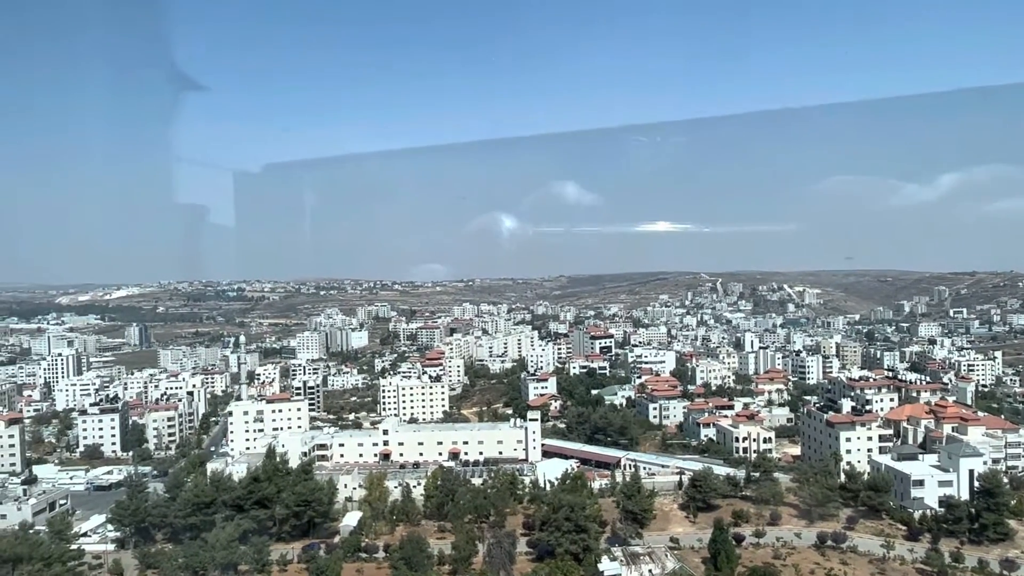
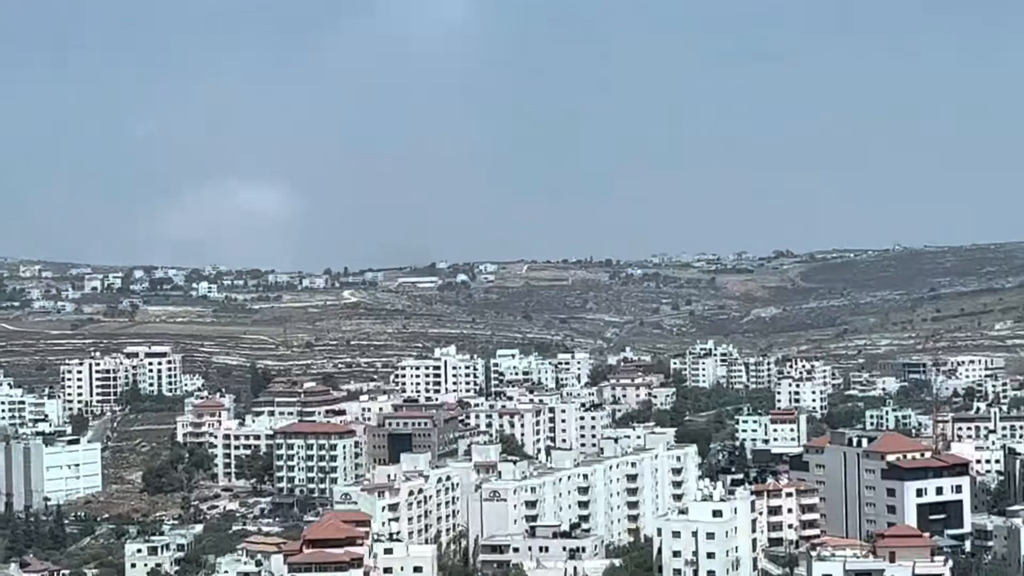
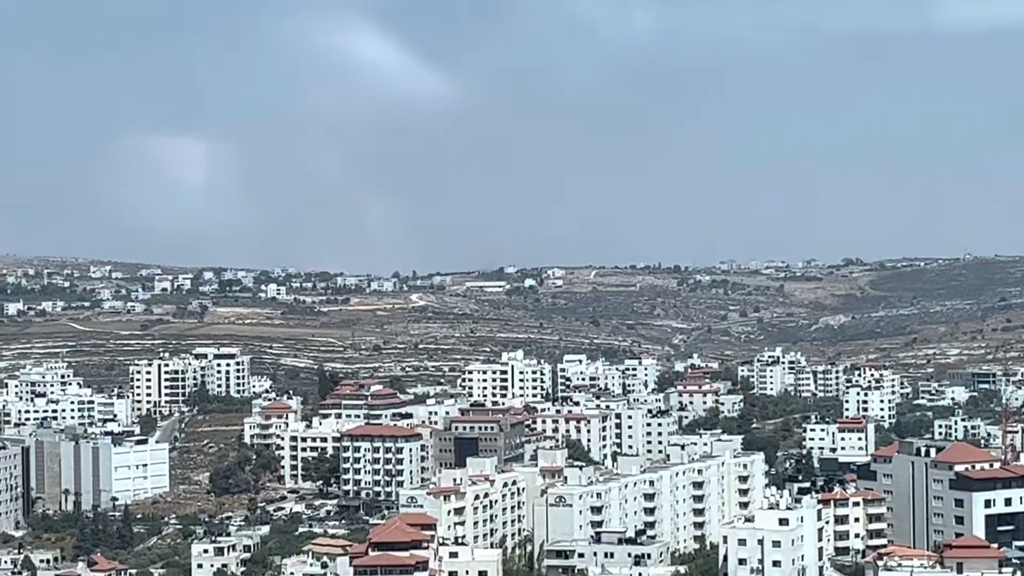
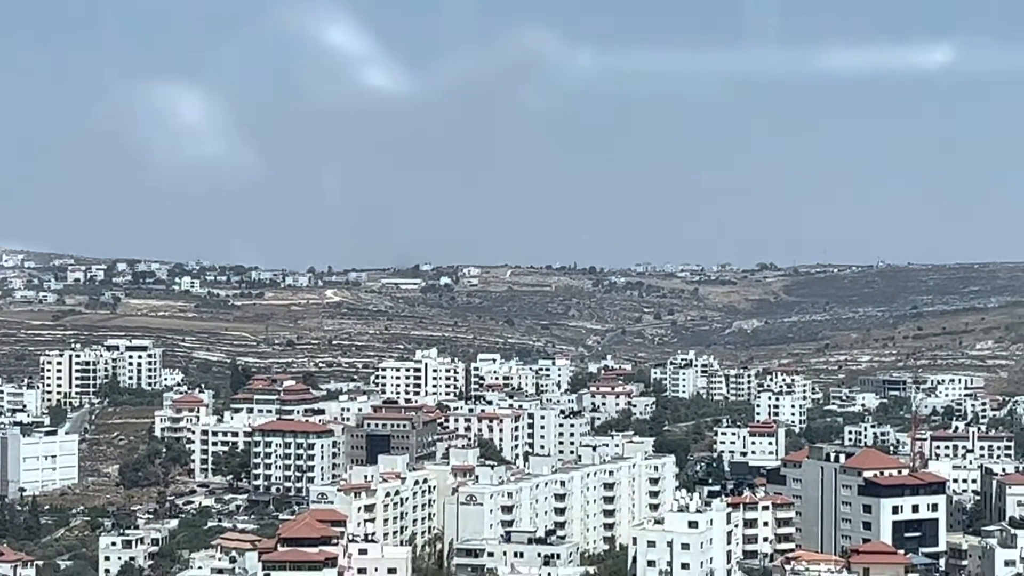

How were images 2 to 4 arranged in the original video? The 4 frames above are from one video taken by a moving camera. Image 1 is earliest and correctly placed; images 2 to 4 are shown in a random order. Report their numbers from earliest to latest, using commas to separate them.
2, 3, 4
